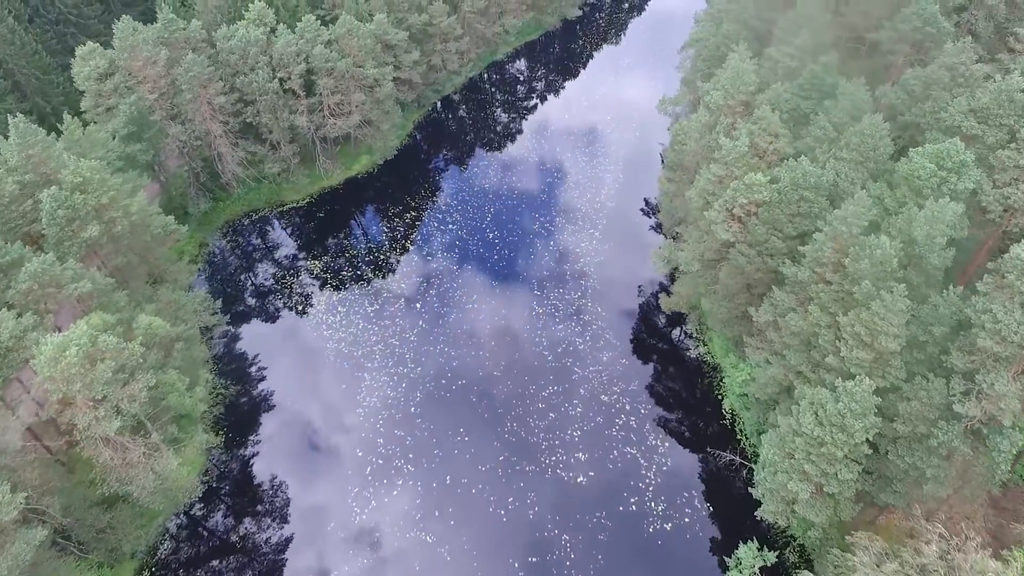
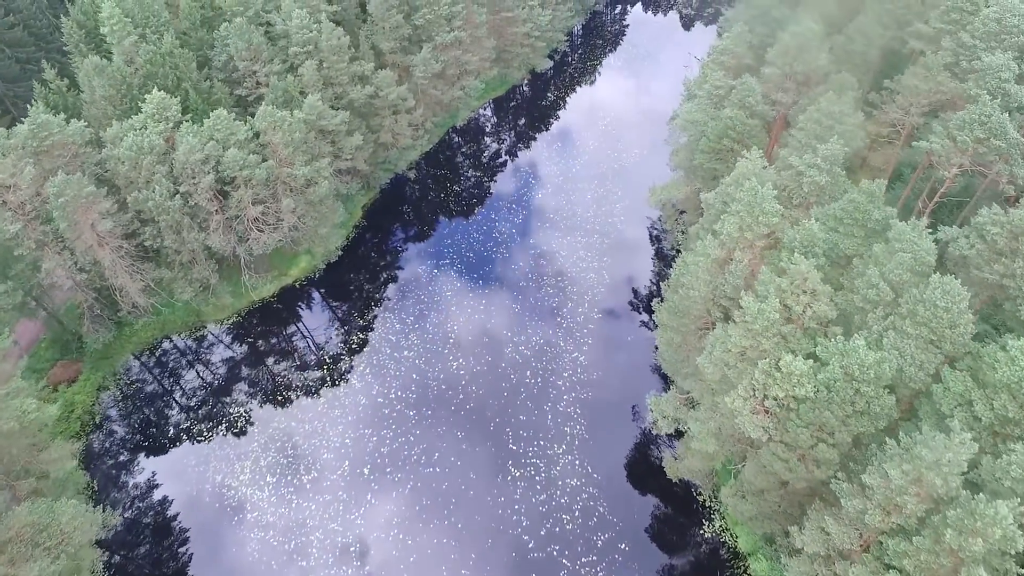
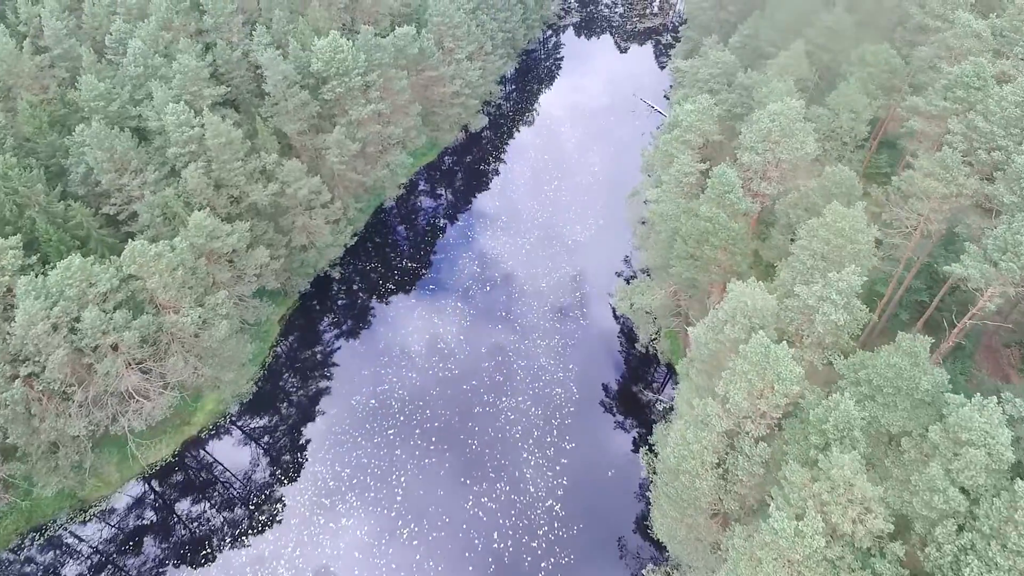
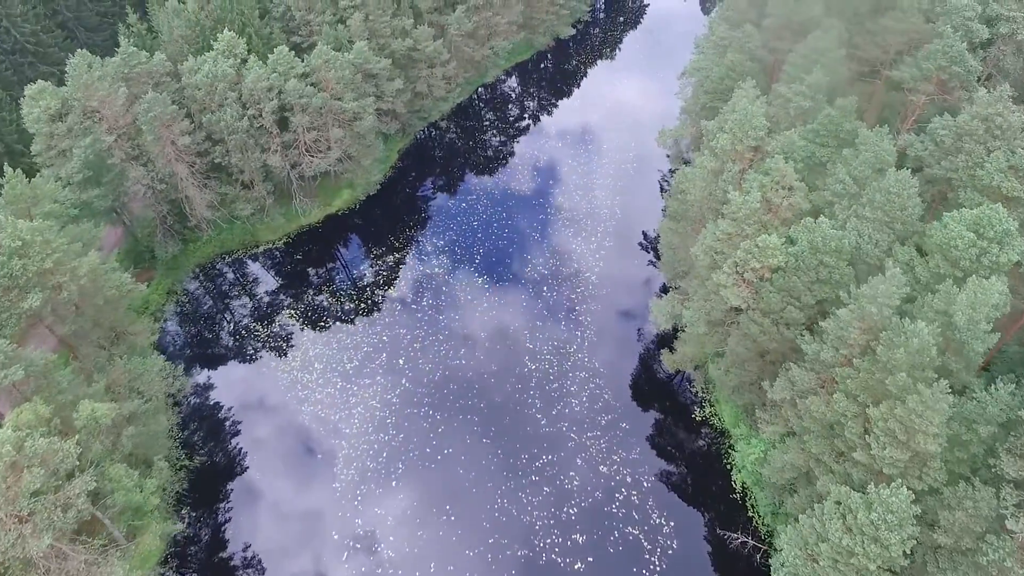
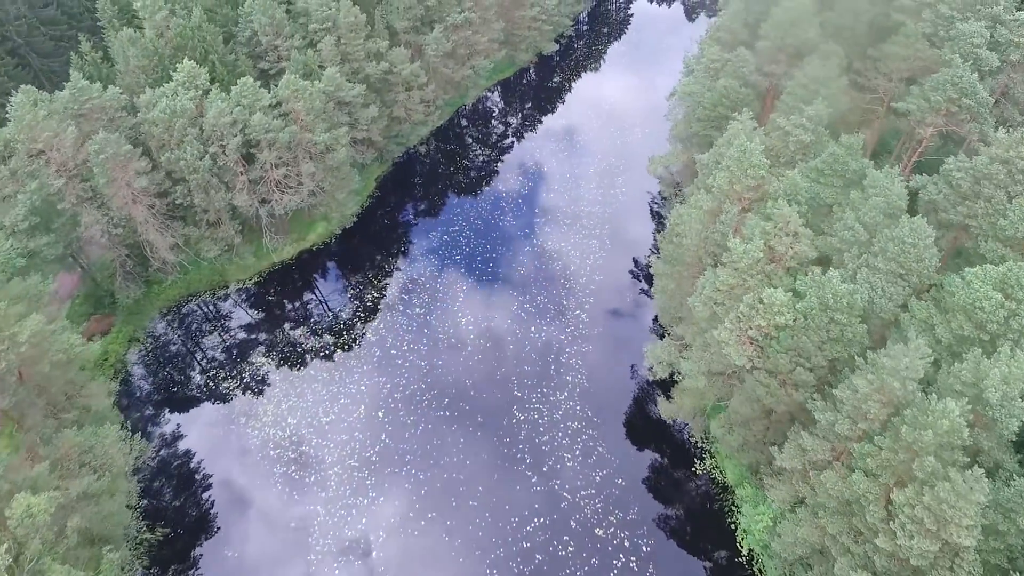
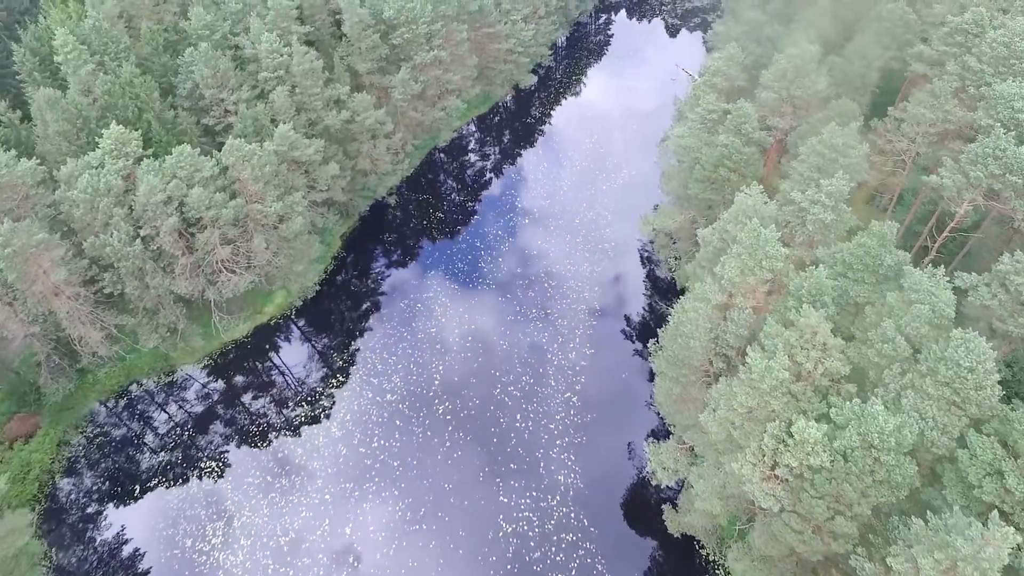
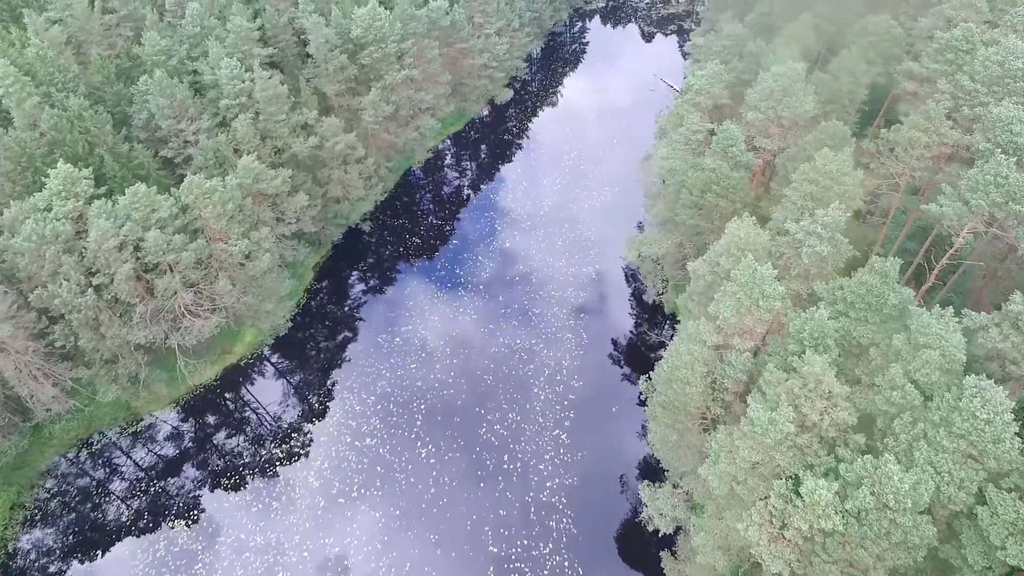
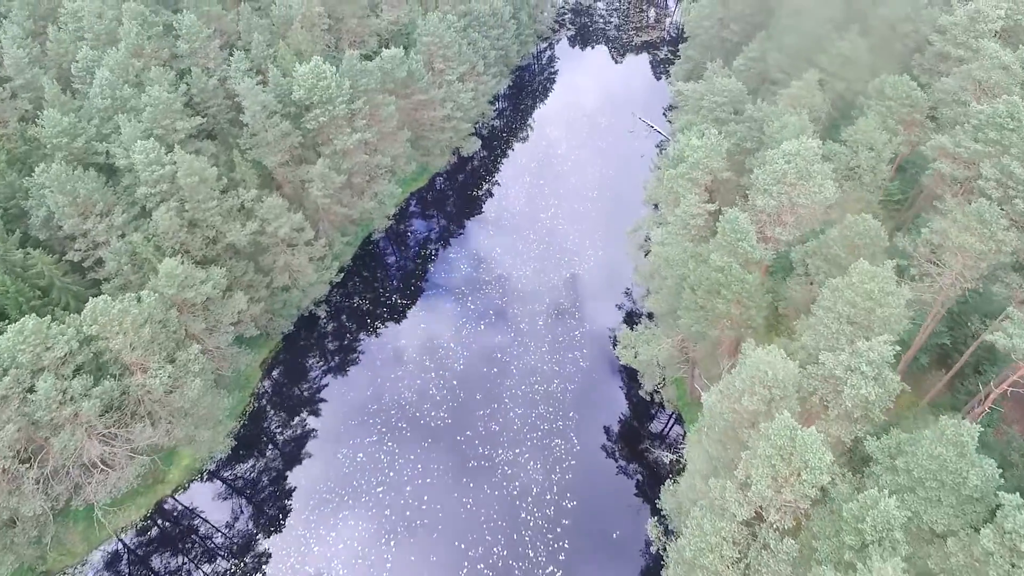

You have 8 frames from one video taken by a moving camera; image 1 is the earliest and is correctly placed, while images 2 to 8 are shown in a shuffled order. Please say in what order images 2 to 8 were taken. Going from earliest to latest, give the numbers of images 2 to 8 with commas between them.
4, 5, 2, 6, 7, 3, 8
